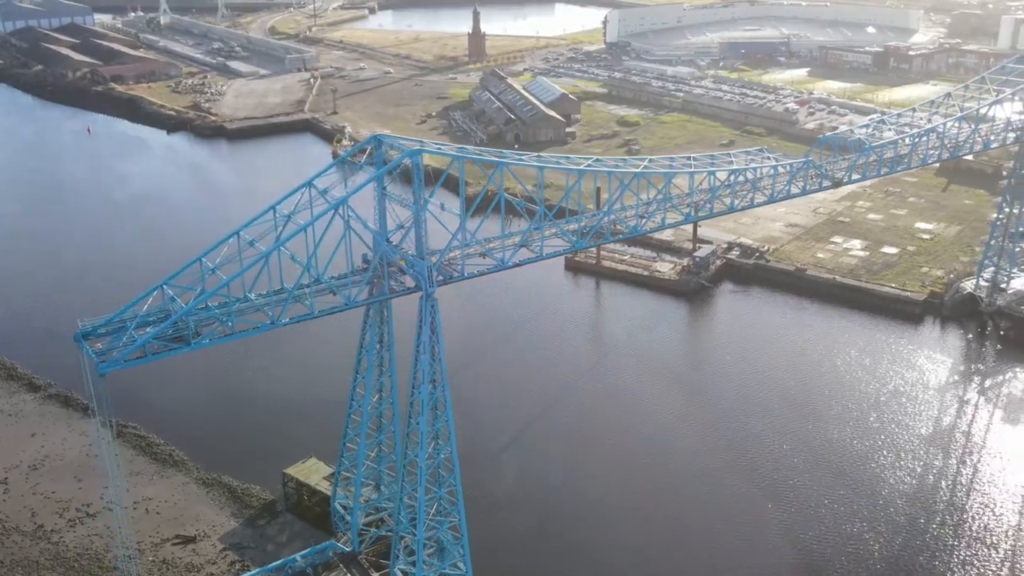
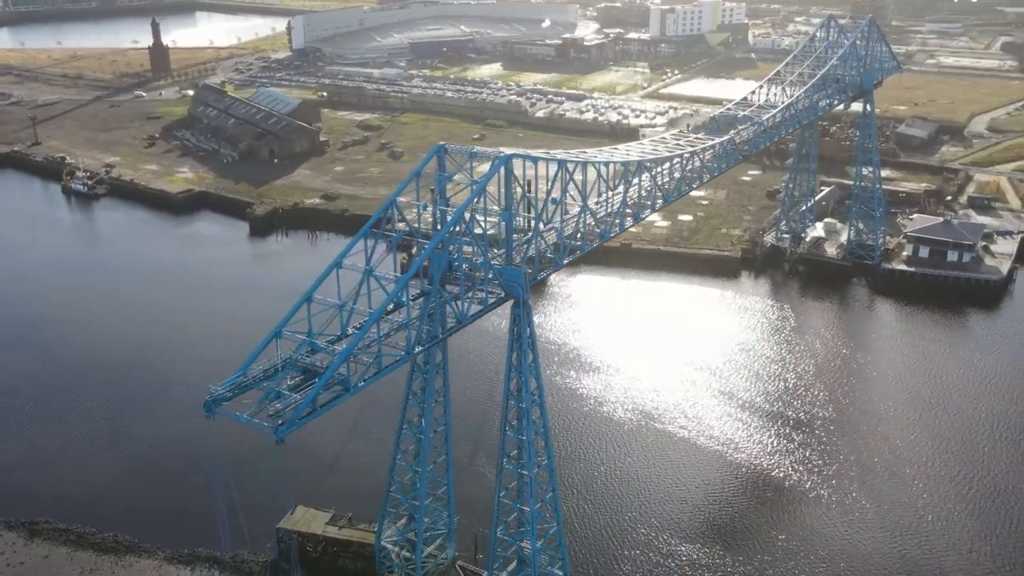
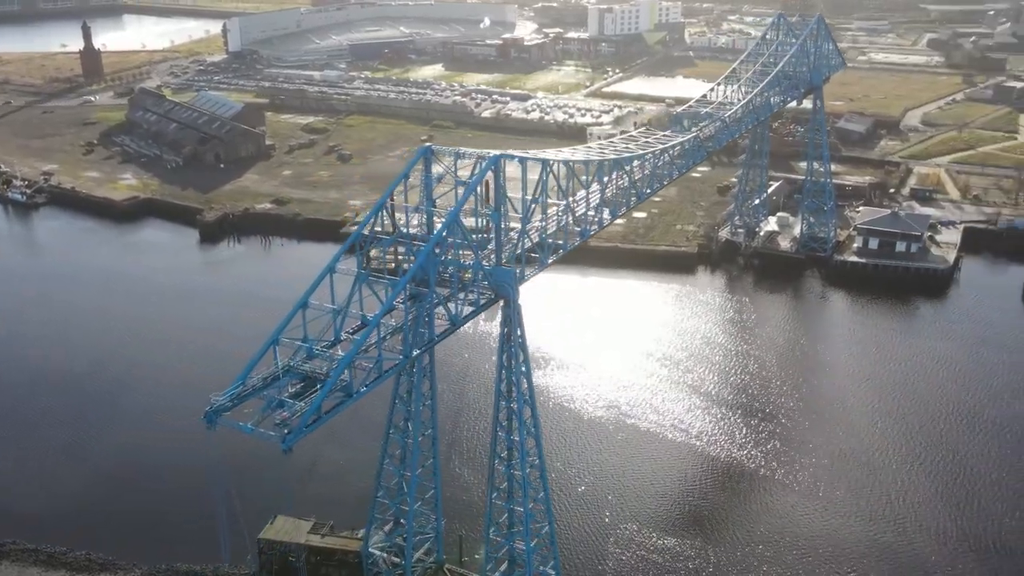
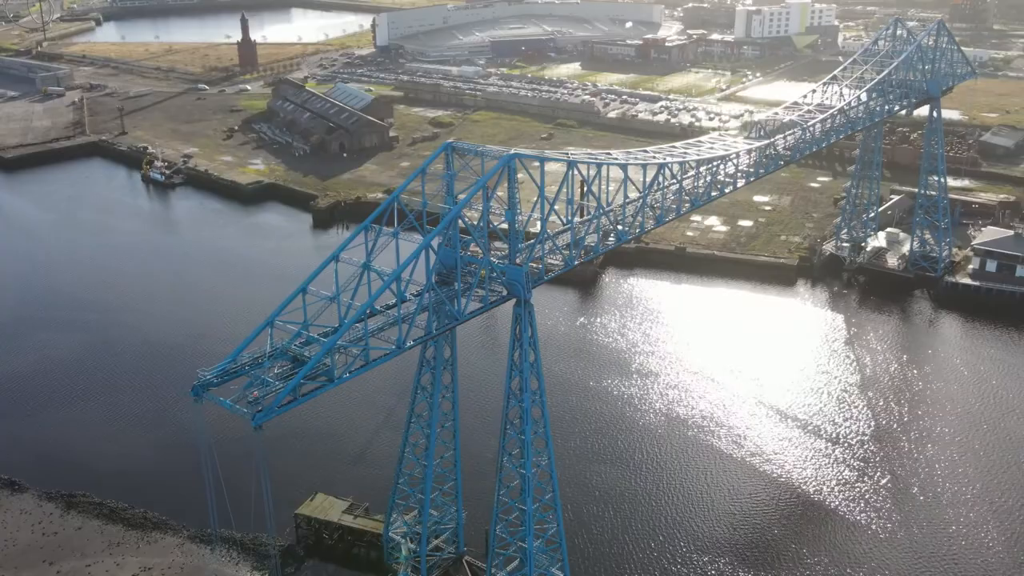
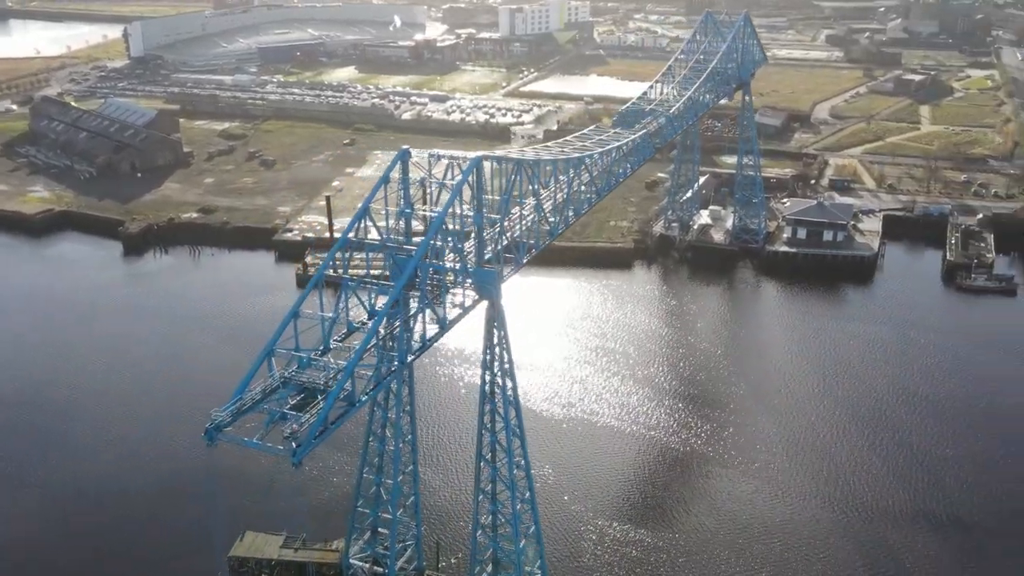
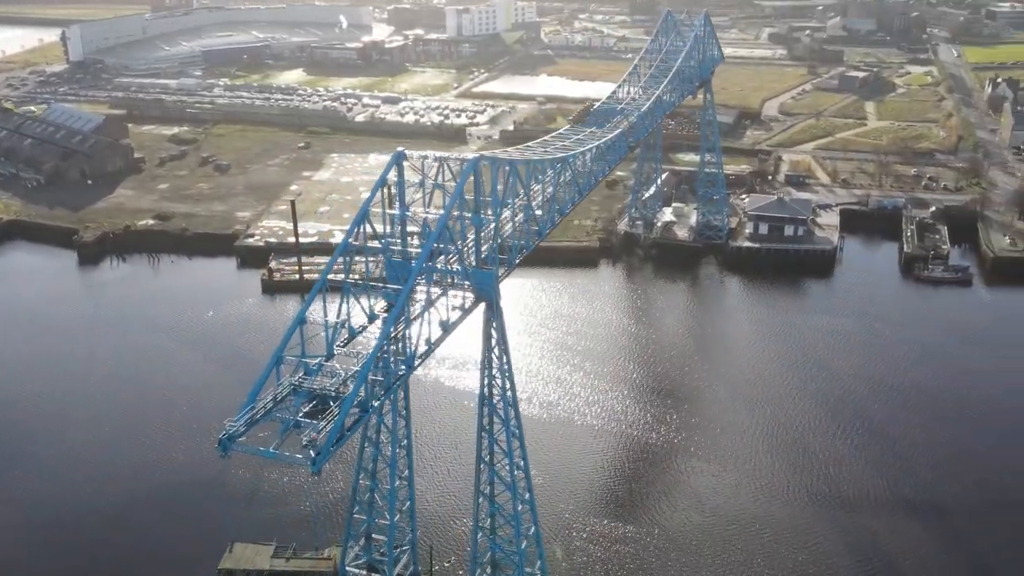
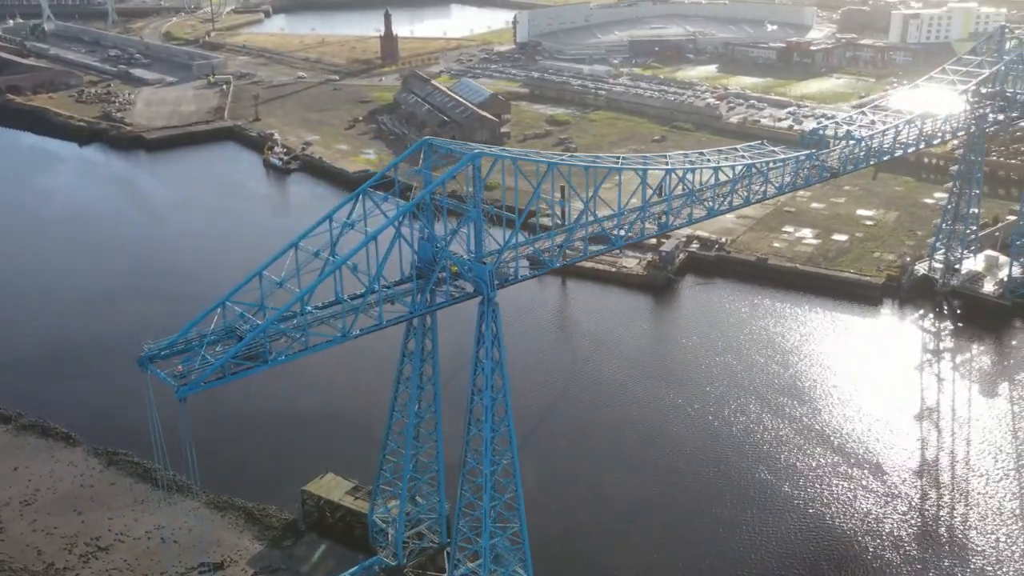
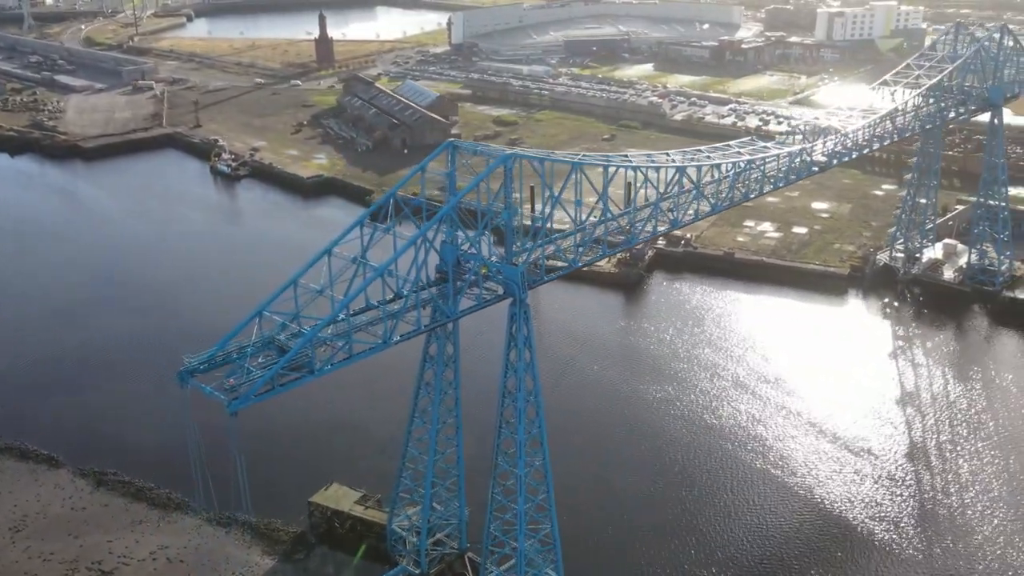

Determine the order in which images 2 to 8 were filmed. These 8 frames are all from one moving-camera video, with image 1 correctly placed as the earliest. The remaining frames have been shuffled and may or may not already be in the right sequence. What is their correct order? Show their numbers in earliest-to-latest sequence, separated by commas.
7, 8, 4, 2, 3, 5, 6
